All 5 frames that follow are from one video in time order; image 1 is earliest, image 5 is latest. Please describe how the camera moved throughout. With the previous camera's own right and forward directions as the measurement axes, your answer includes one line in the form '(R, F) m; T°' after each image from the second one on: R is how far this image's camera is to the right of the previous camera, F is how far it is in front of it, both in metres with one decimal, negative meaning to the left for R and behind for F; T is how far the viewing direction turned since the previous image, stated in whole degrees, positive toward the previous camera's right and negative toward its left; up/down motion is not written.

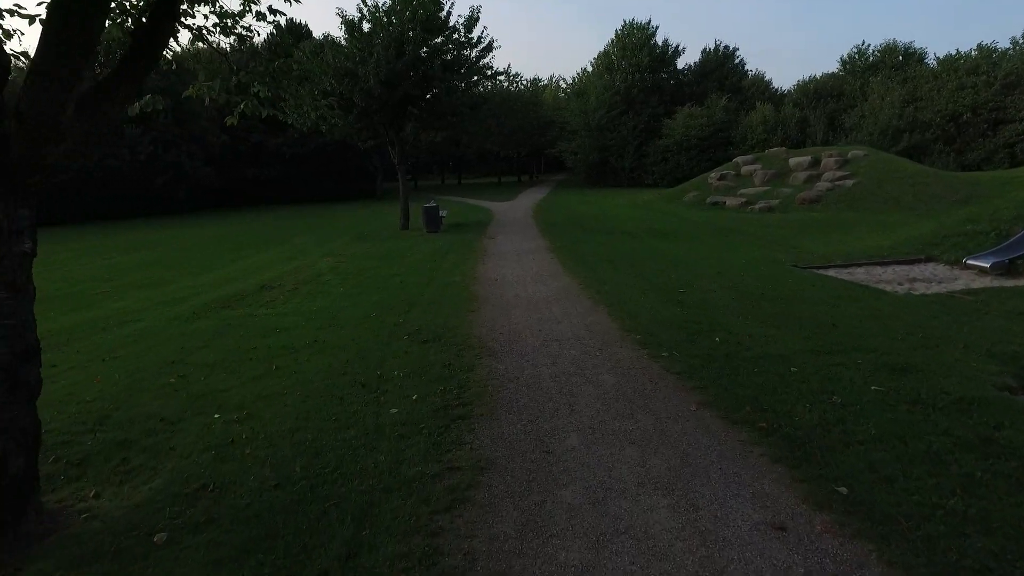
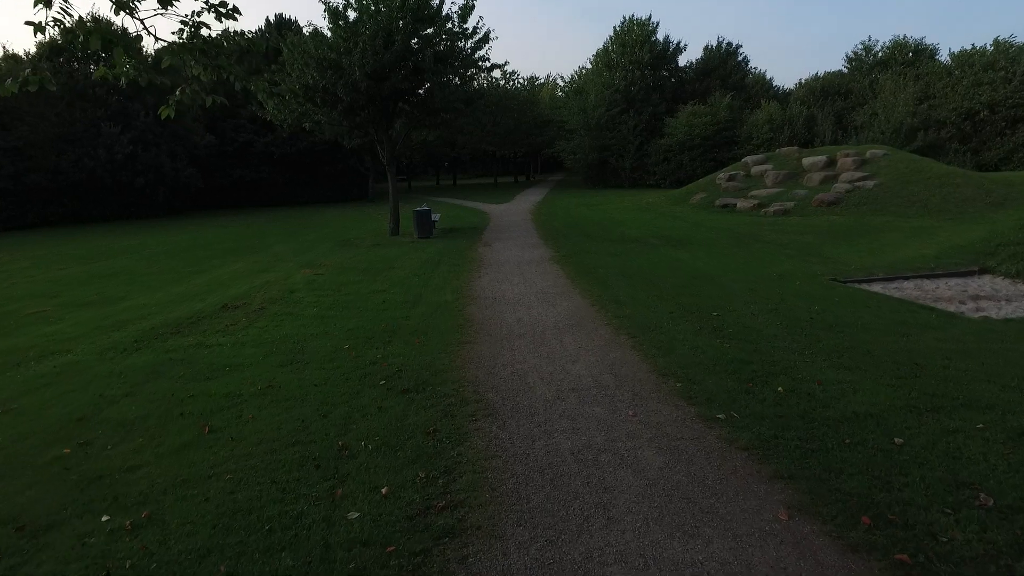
(-0.1, +1.5) m; 0°
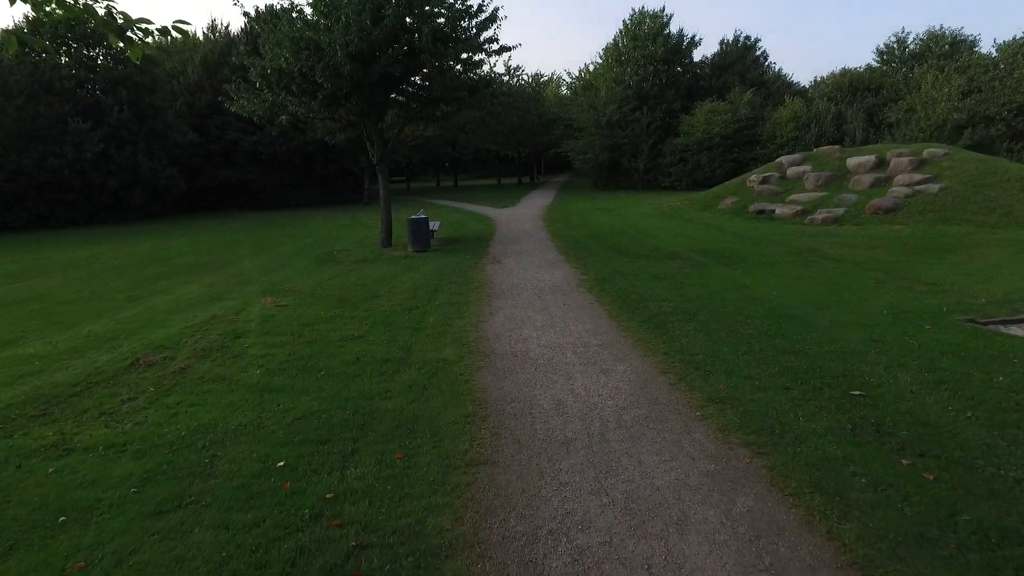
(-0.3, +2.9) m; 0°
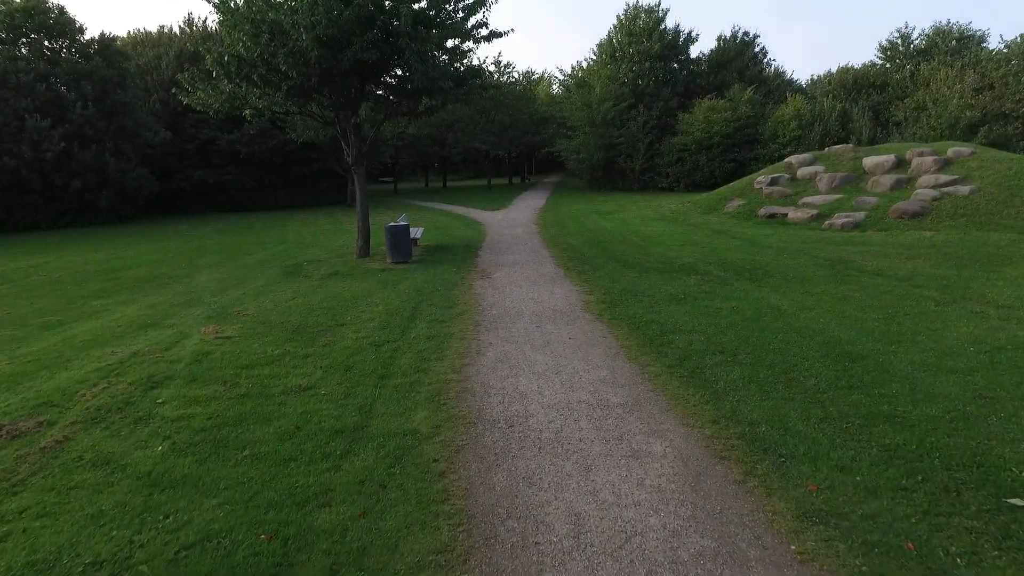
(0.0, +1.8) m; +1°
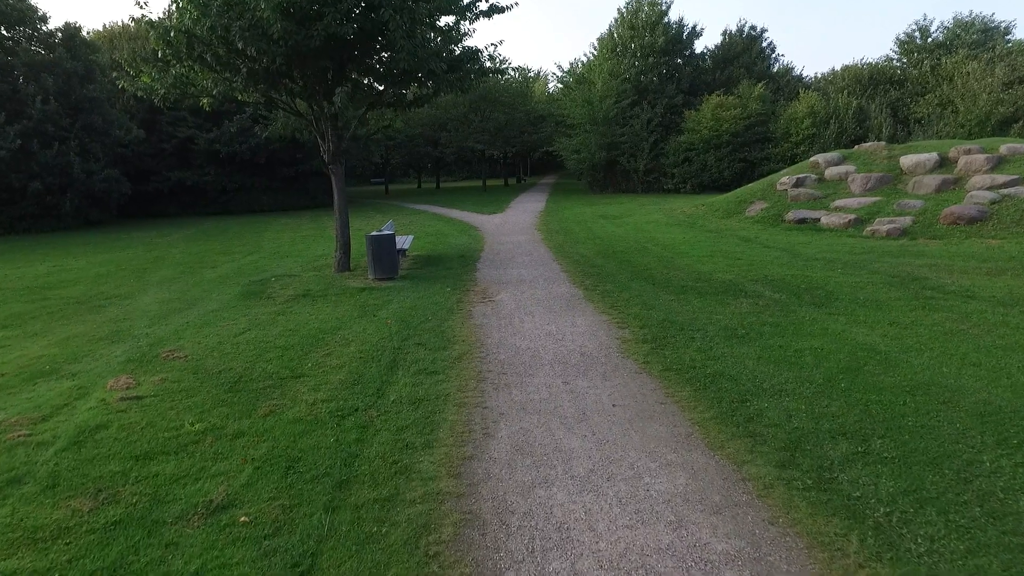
(-0.2, +2.2) m; +1°
